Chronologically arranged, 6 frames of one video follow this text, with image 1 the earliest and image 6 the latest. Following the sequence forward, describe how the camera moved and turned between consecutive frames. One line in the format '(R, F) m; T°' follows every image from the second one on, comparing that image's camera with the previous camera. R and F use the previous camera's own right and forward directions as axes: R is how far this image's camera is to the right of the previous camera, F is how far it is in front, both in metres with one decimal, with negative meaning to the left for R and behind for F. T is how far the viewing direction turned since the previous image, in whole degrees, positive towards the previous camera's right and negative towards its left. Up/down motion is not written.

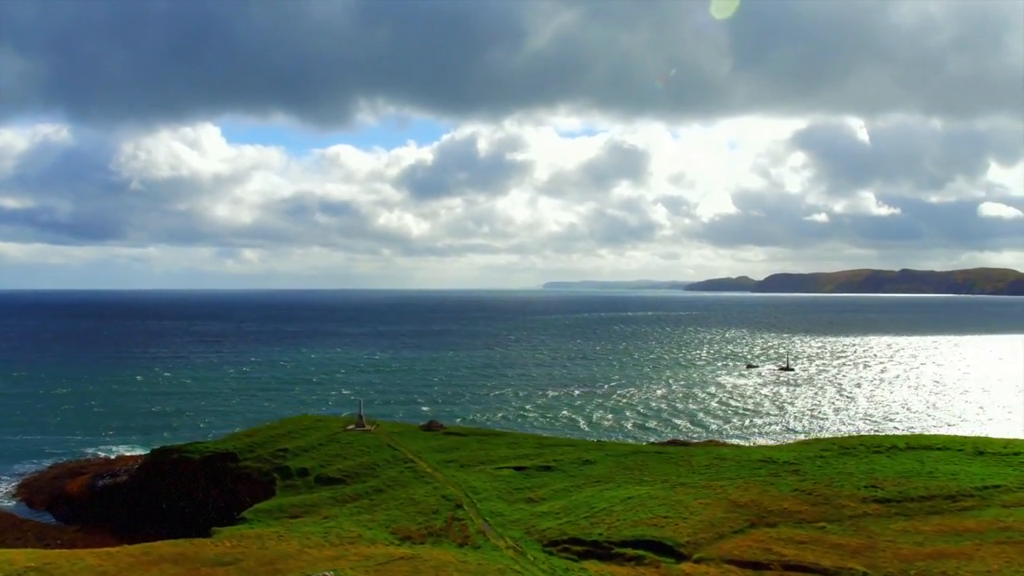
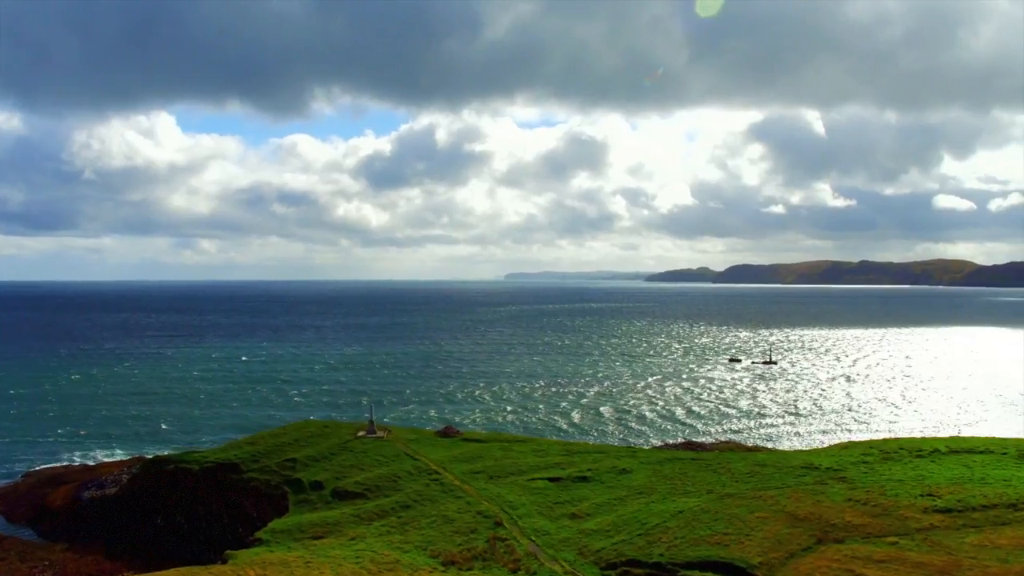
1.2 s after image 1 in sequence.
(-2.3, +1.7) m; +2°
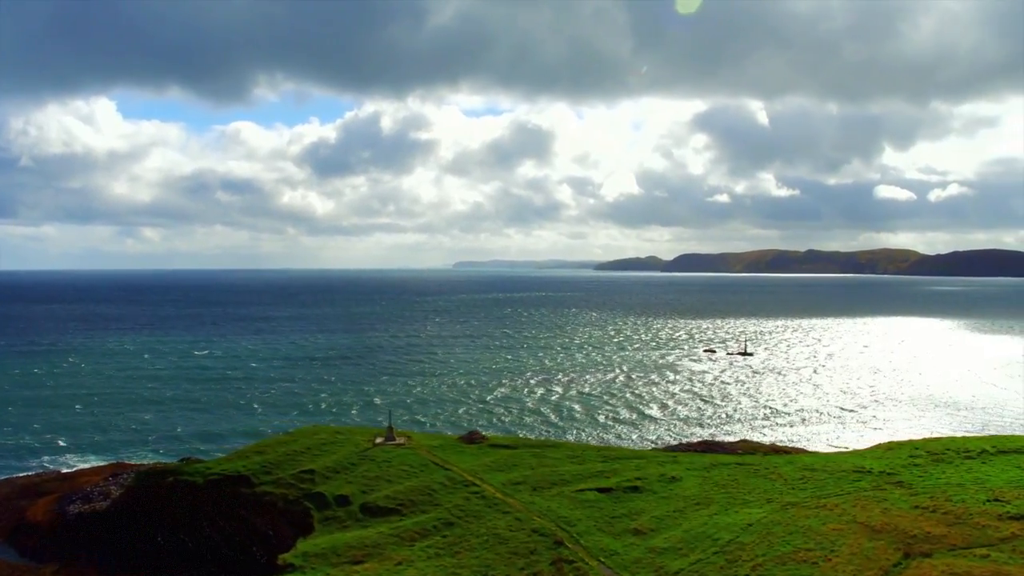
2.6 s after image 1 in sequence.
(-2.8, +1.8) m; +3°
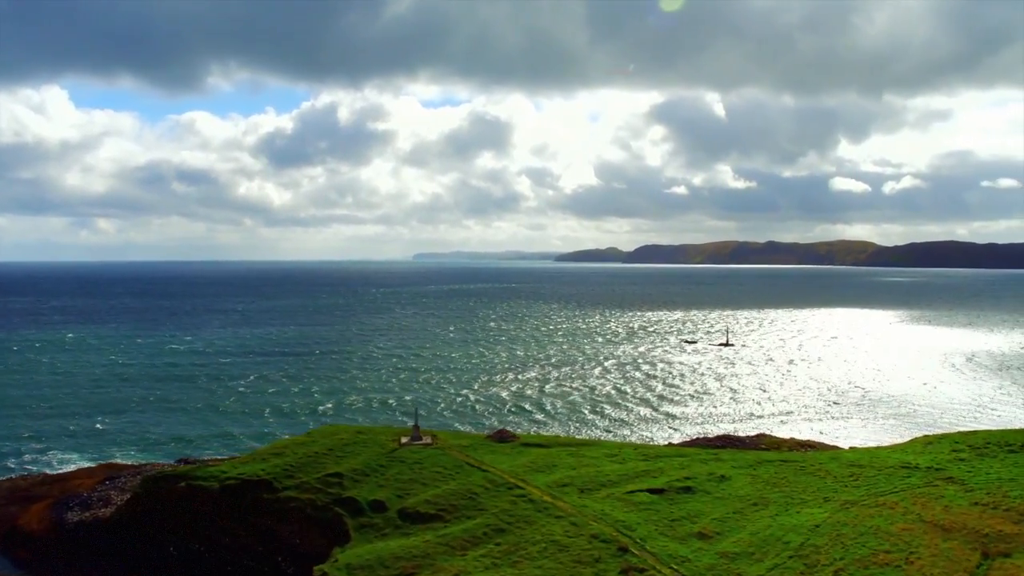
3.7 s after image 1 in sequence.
(-2.5, +1.2) m; +2°
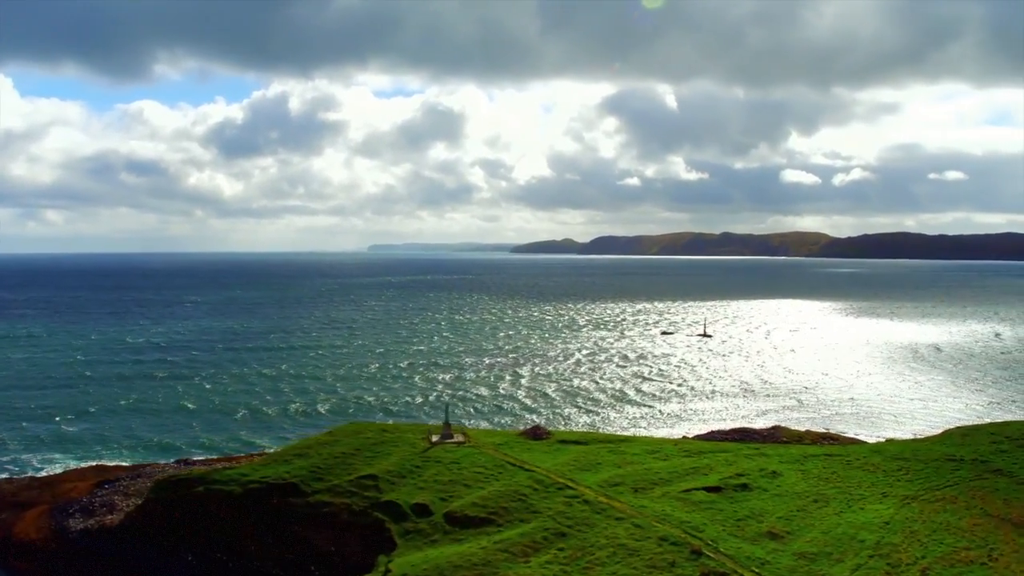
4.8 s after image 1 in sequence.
(-2.6, +1.1) m; +3°
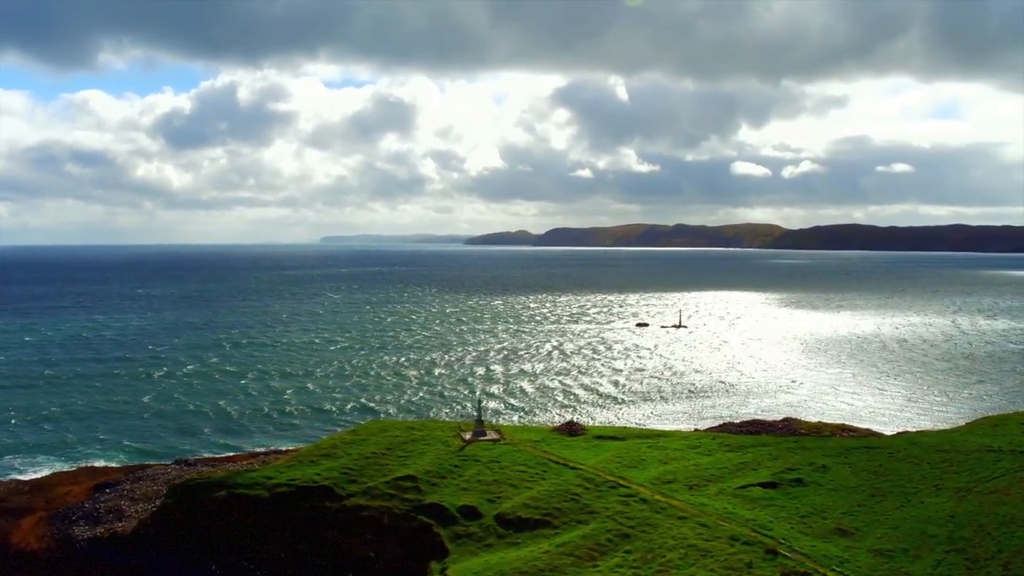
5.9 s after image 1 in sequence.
(-2.7, +0.9) m; +3°
